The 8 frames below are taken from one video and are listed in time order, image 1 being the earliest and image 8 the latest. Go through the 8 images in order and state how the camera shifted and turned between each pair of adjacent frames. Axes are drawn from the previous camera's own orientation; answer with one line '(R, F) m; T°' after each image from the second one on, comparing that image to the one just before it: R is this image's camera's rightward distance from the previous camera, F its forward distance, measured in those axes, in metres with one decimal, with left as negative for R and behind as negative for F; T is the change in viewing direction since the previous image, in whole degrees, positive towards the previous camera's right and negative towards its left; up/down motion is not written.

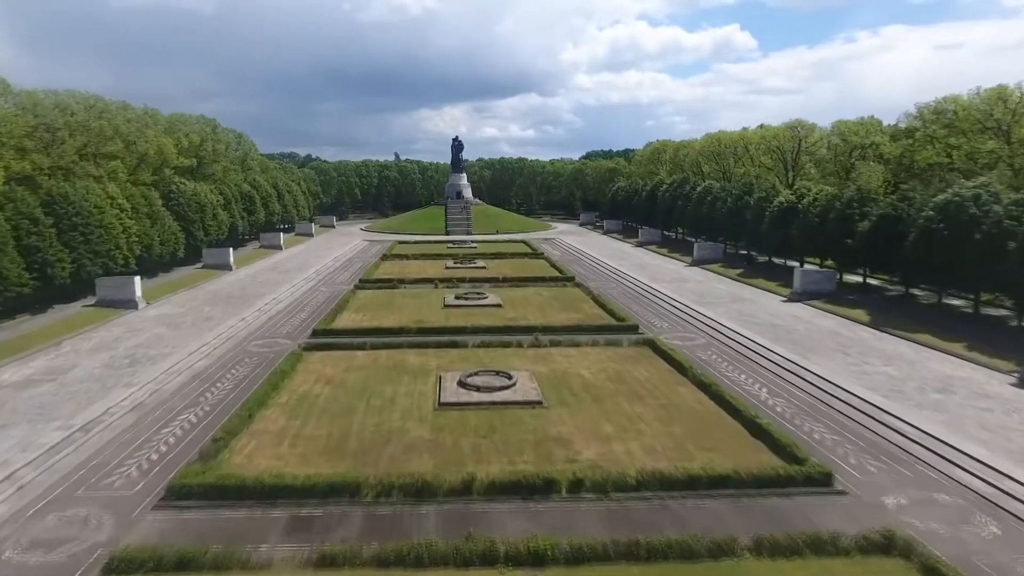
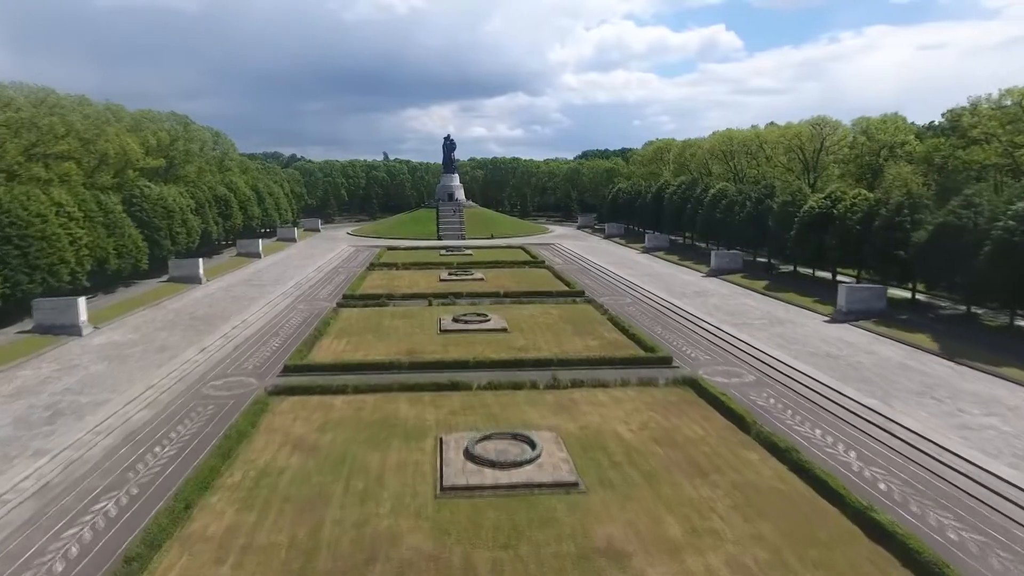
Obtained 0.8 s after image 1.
(-0.8, +4.6) m; +1°
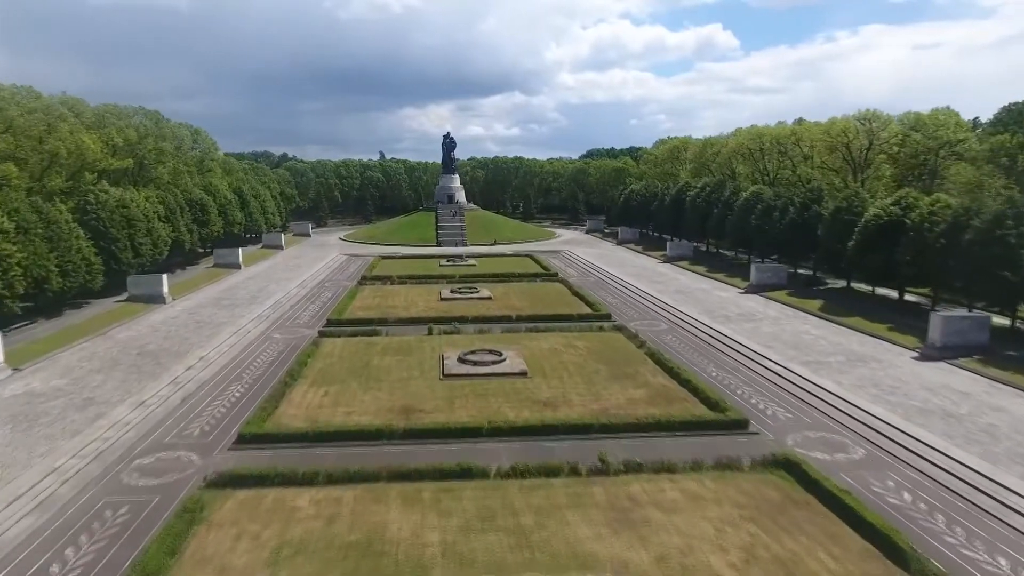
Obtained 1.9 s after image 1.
(-0.8, +5.9) m; 0°
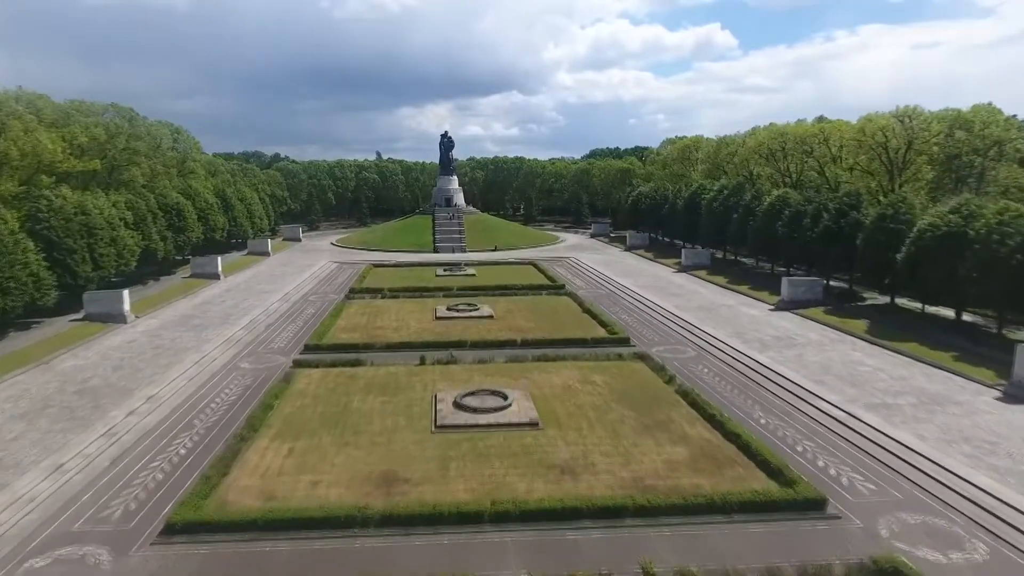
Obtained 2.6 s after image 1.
(-0.2, +4.2) m; 0°
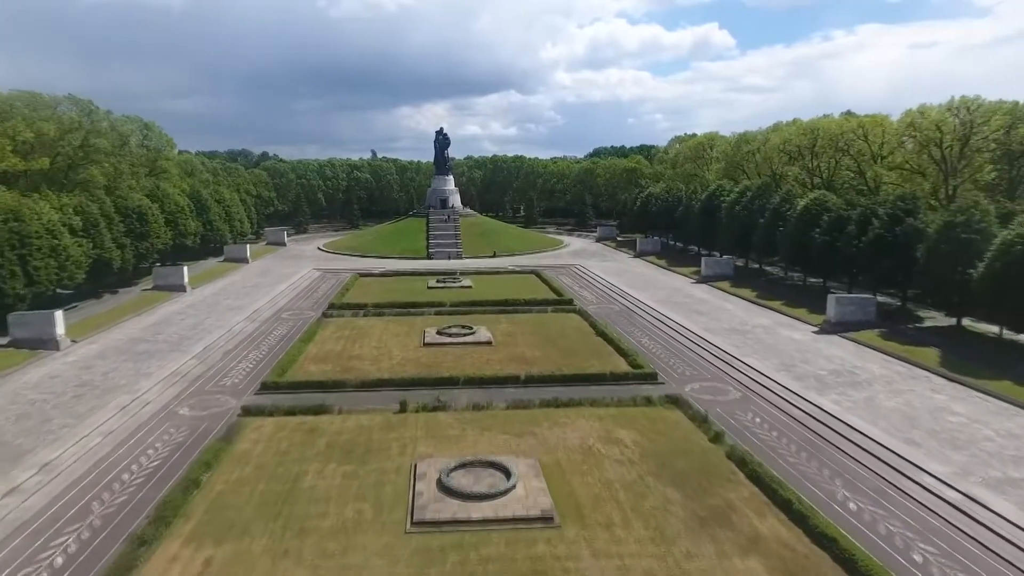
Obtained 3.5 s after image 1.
(-0.1, +5.2) m; 0°
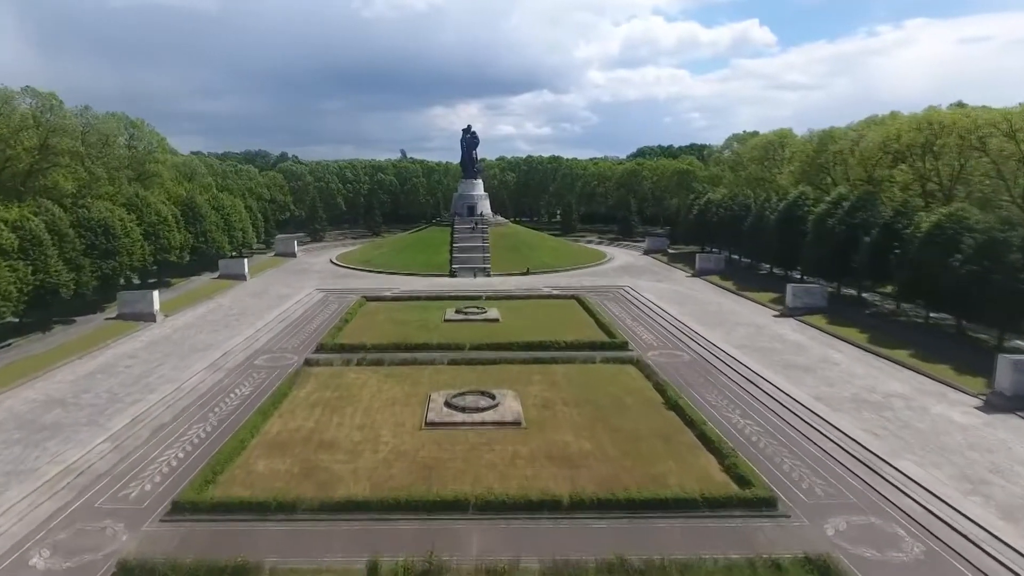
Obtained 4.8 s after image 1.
(-0.1, +8.4) m; -3°
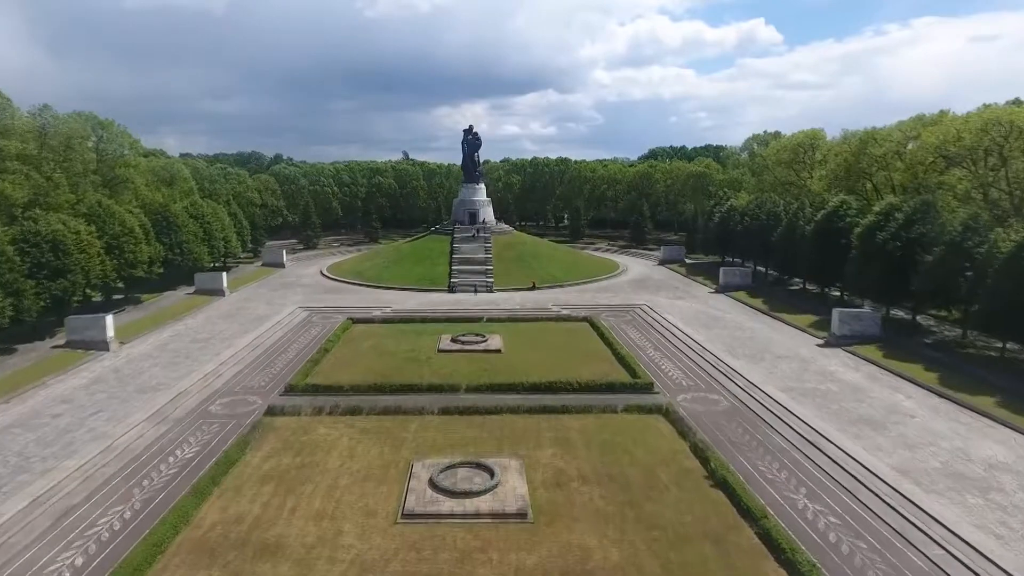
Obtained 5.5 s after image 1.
(+0.1, +4.7) m; 0°
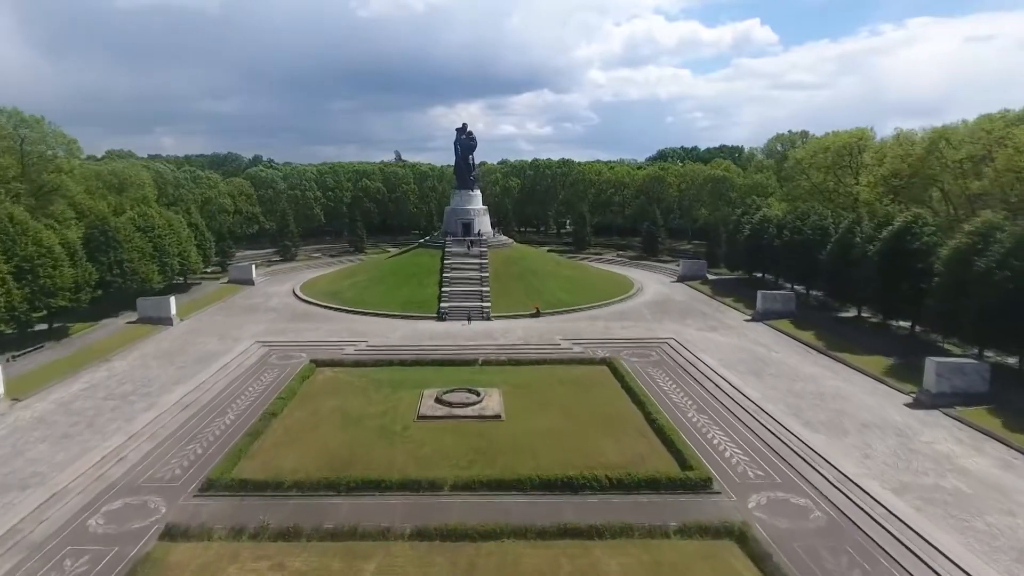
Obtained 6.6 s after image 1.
(-0.2, +7.1) m; 0°
